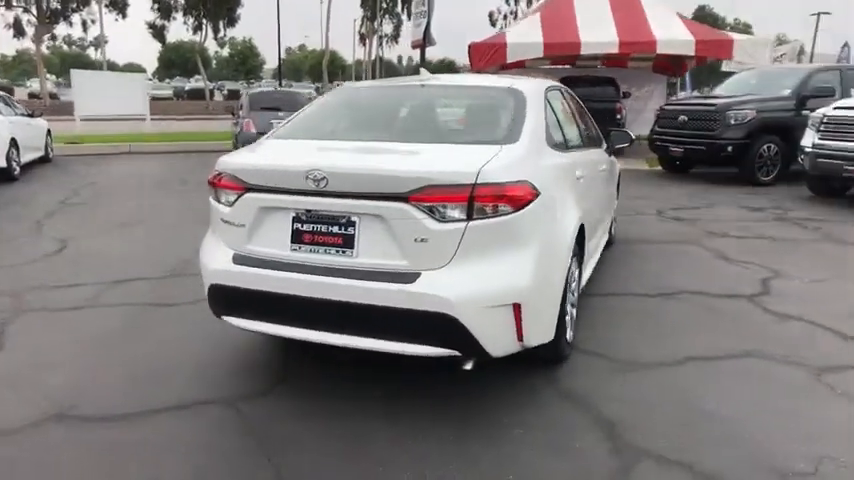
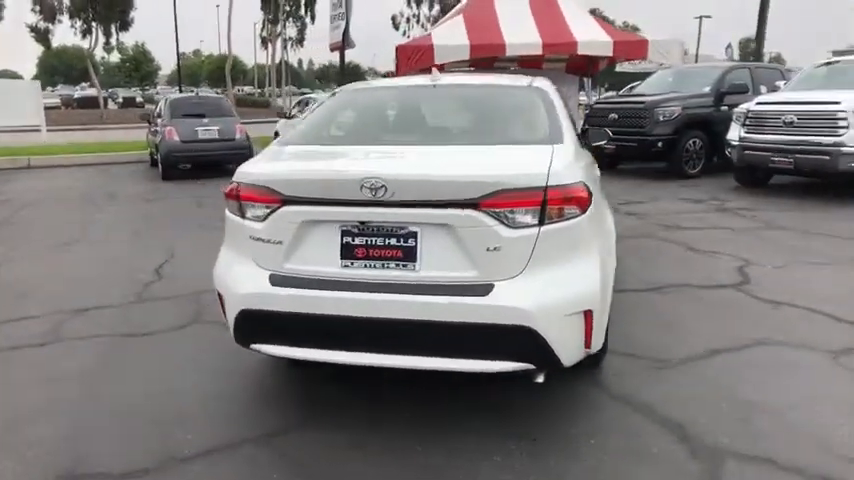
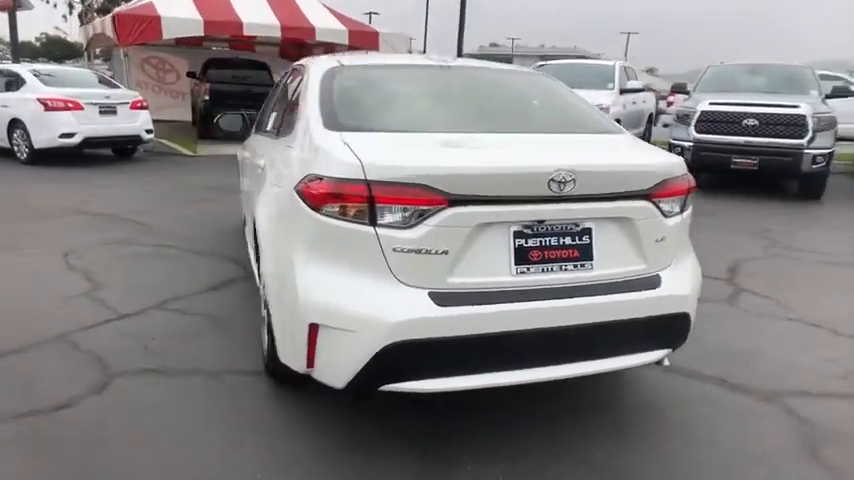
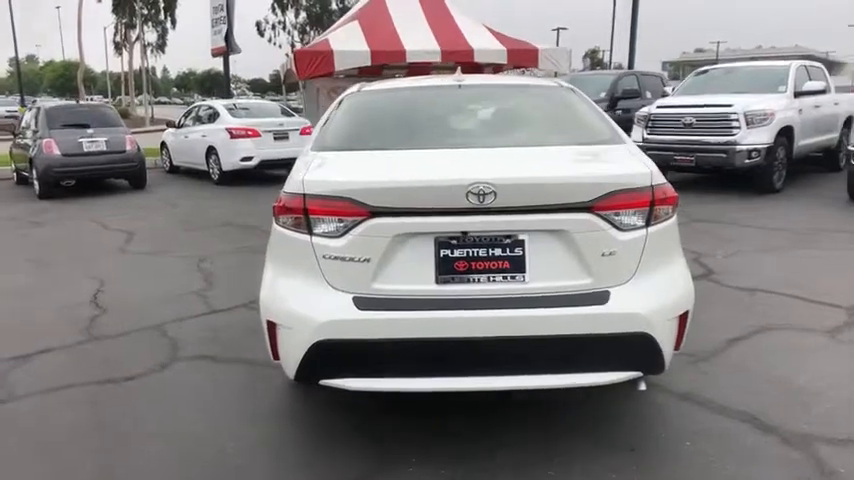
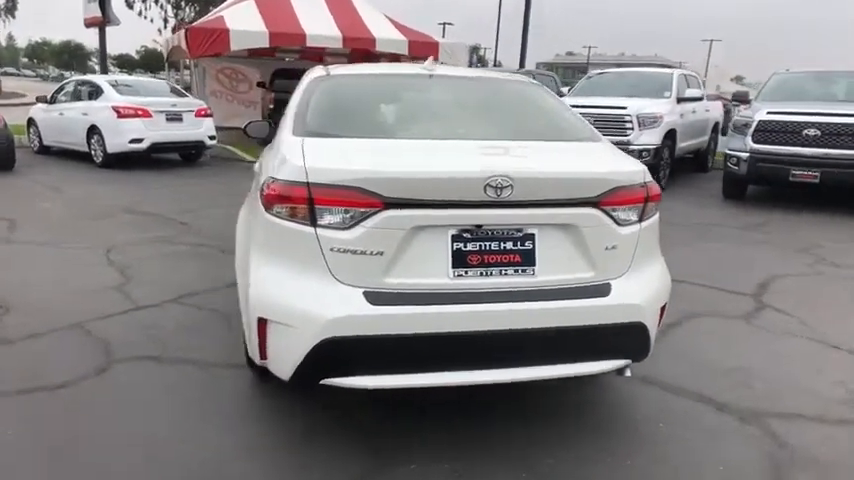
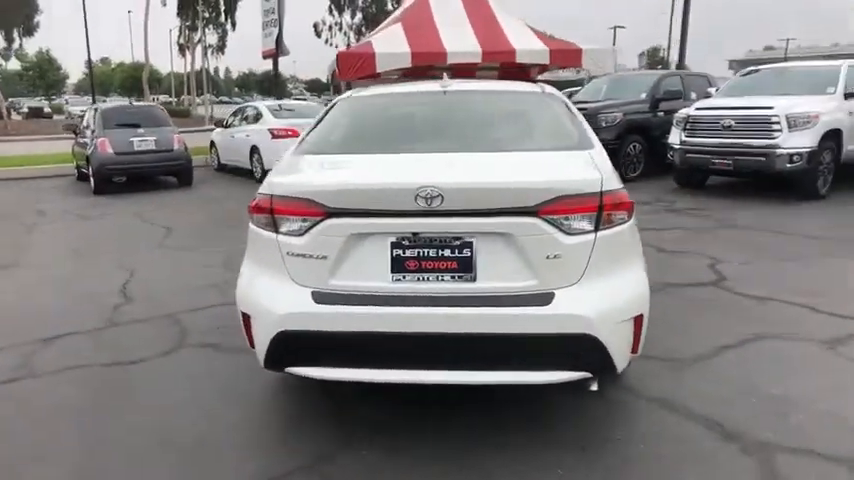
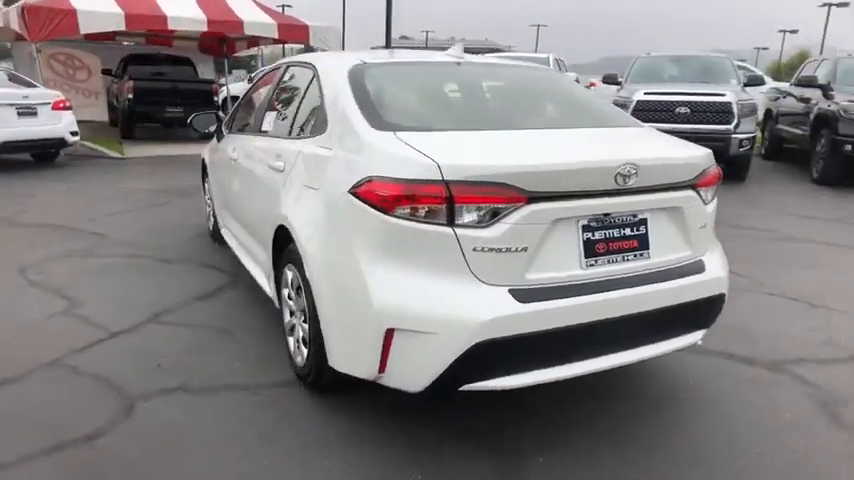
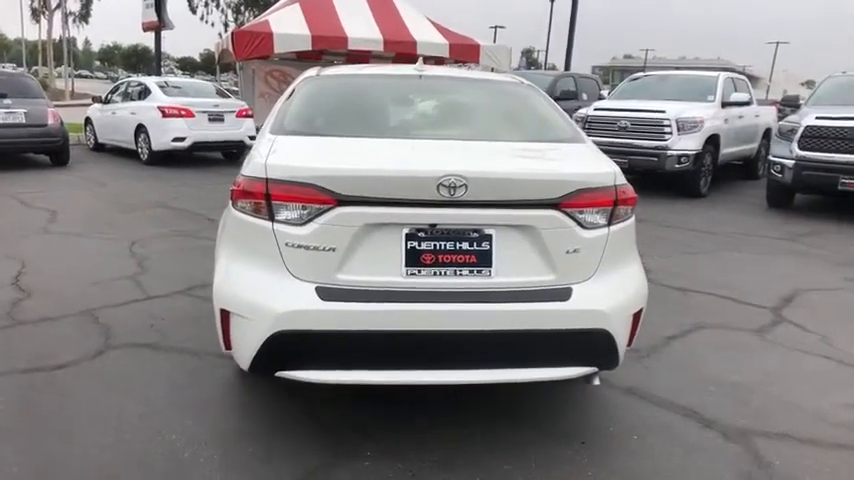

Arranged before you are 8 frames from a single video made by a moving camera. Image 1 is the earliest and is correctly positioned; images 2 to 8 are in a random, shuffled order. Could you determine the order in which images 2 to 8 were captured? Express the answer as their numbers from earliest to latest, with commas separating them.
2, 6, 4, 8, 5, 3, 7
